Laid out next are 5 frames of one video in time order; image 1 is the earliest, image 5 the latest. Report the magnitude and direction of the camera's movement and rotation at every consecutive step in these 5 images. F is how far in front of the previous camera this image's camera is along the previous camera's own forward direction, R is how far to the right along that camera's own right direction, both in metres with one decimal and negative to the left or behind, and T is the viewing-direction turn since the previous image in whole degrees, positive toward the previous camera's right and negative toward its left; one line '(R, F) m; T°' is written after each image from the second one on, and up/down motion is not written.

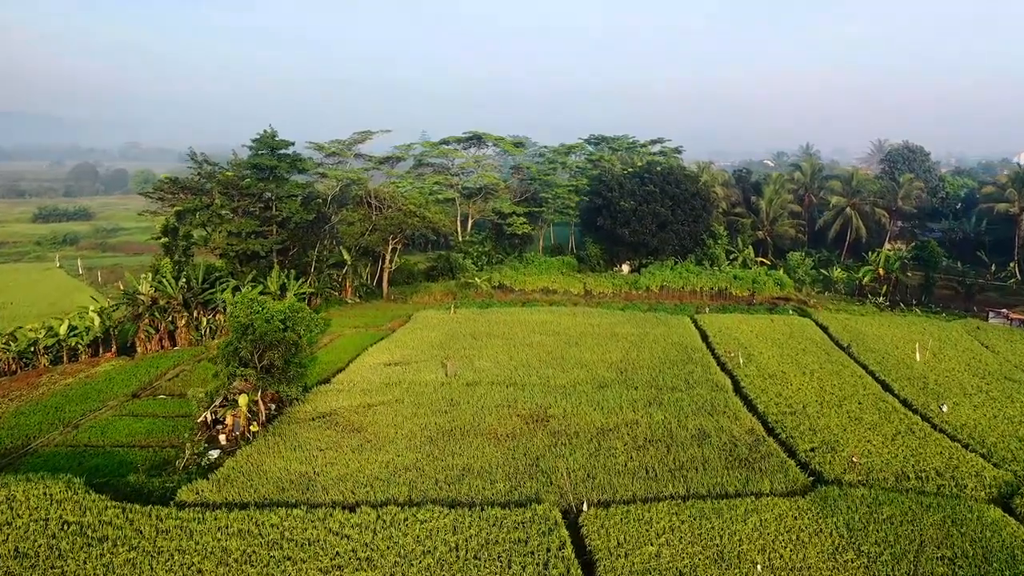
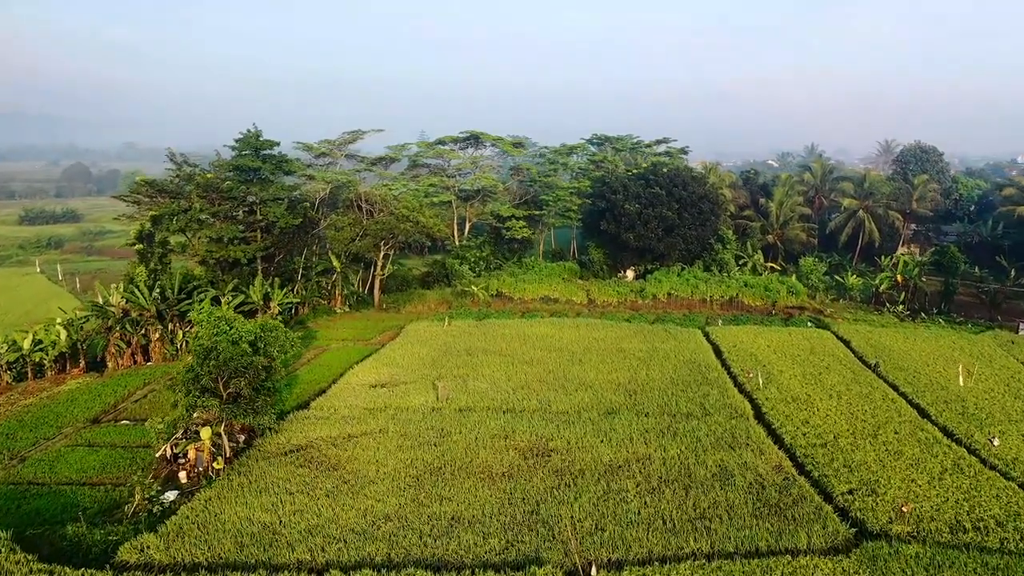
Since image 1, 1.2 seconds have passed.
(+0.1, +1.4) m; 0°
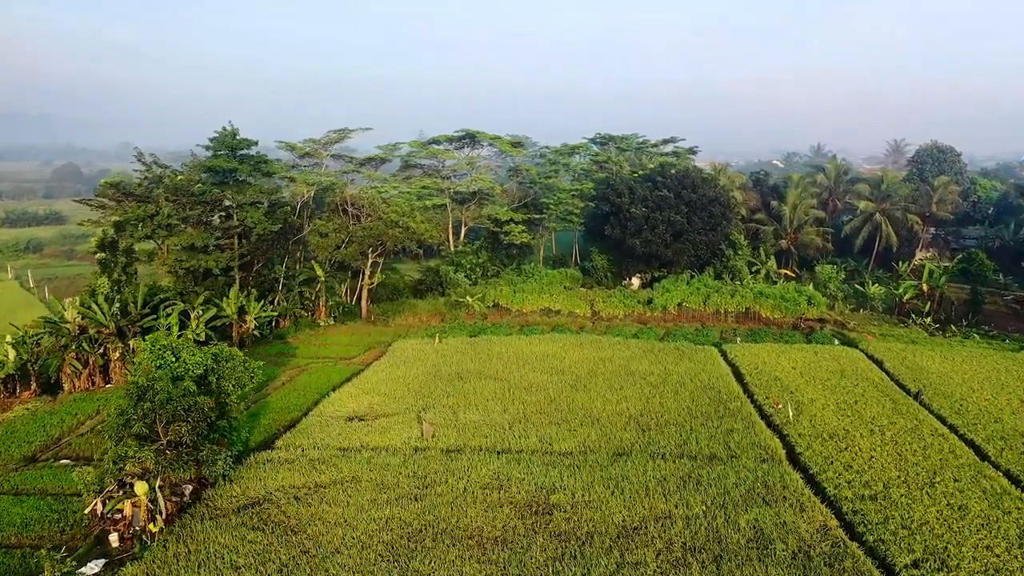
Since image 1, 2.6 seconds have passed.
(+0.1, +1.7) m; 0°
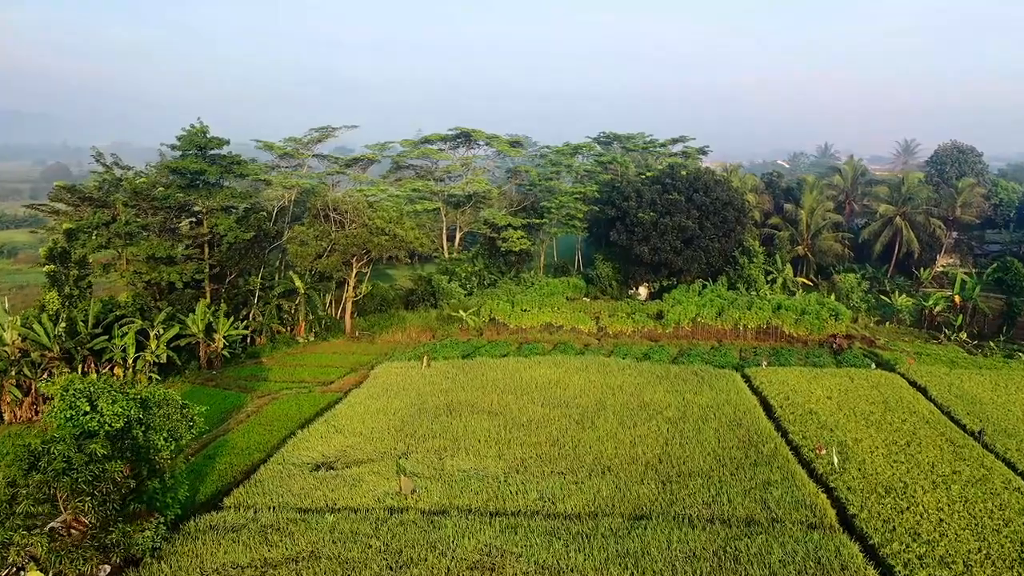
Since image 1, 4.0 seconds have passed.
(+0.1, +1.9) m; 0°
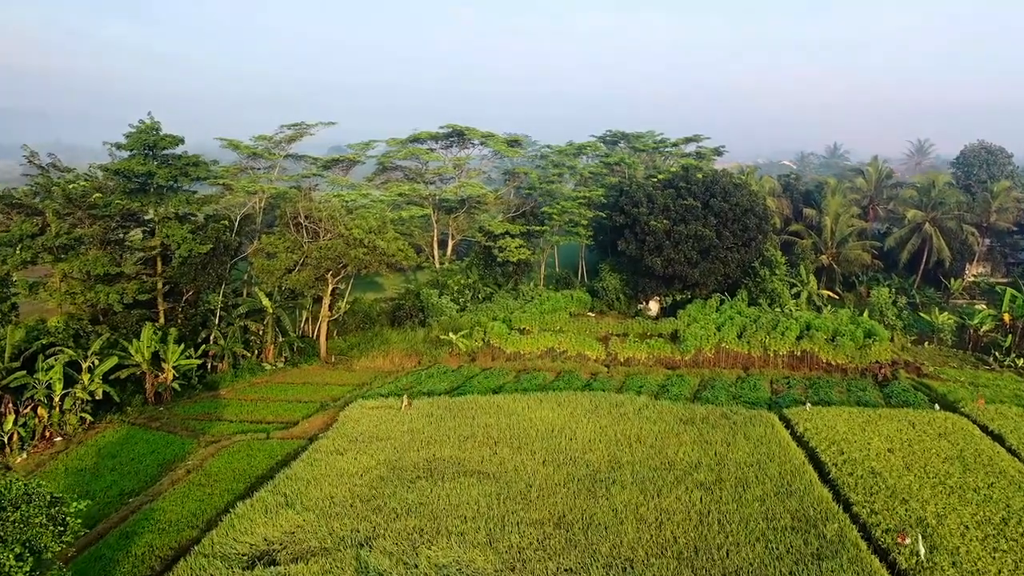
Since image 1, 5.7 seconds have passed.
(+0.1, +2.4) m; 0°
